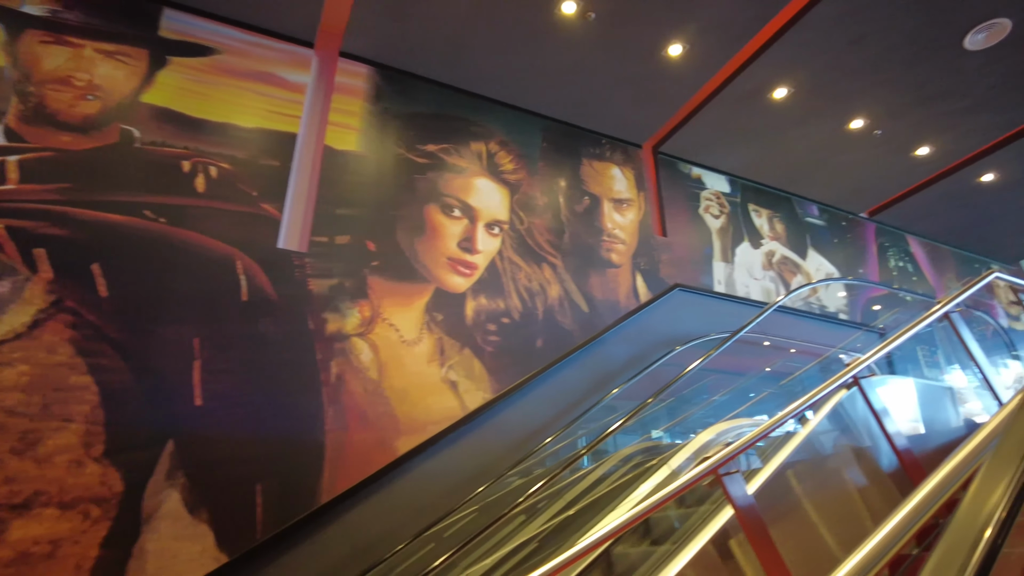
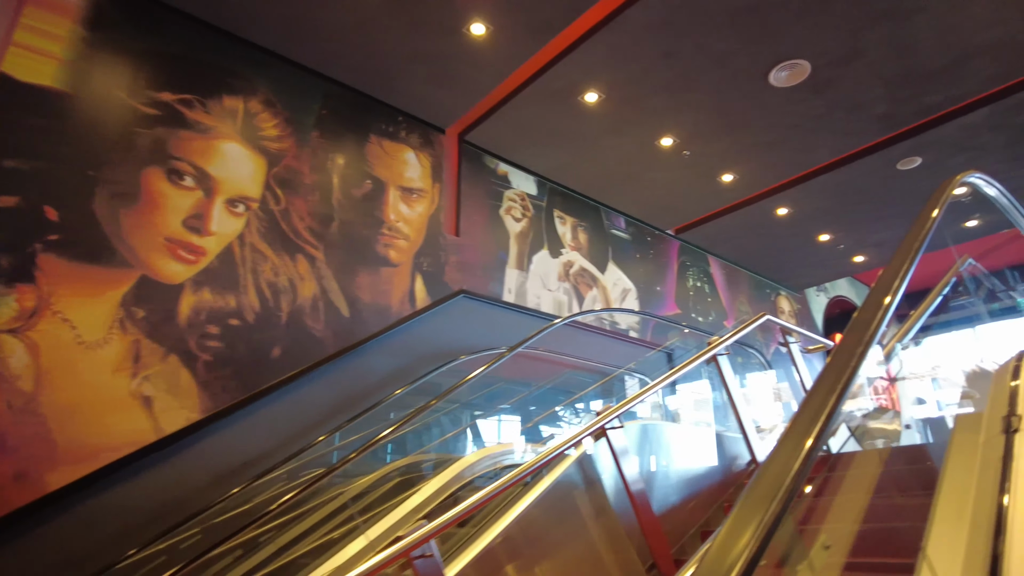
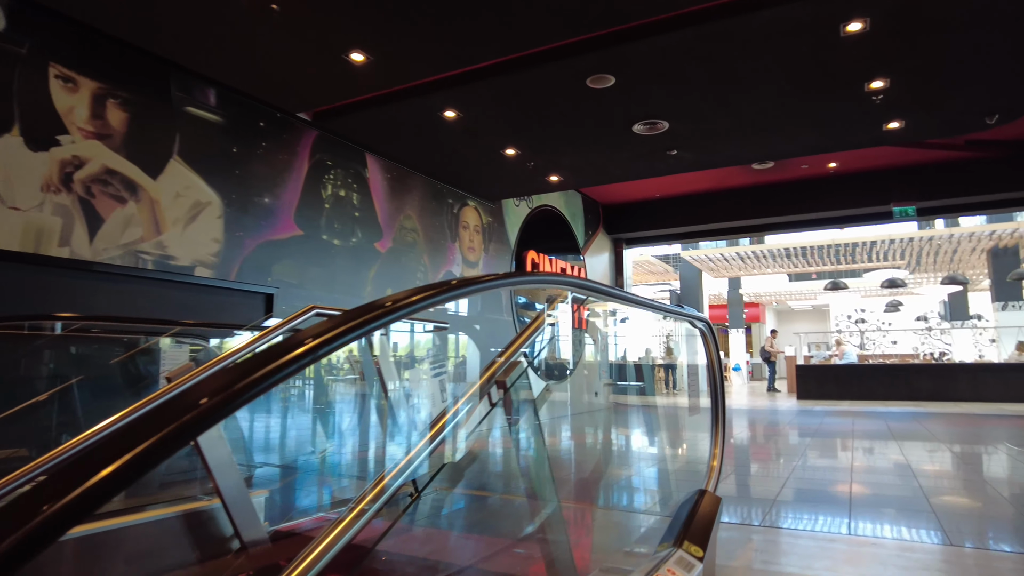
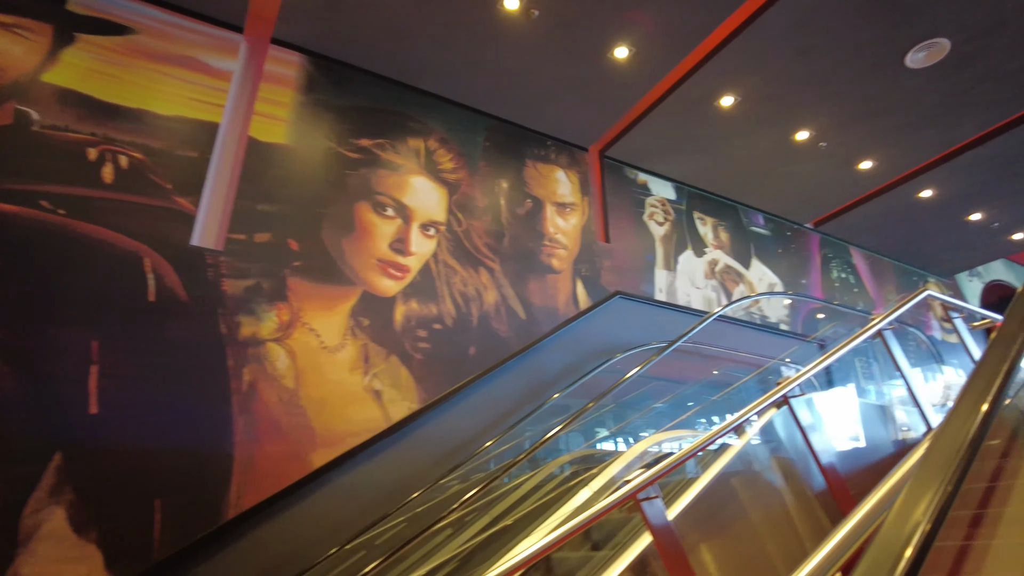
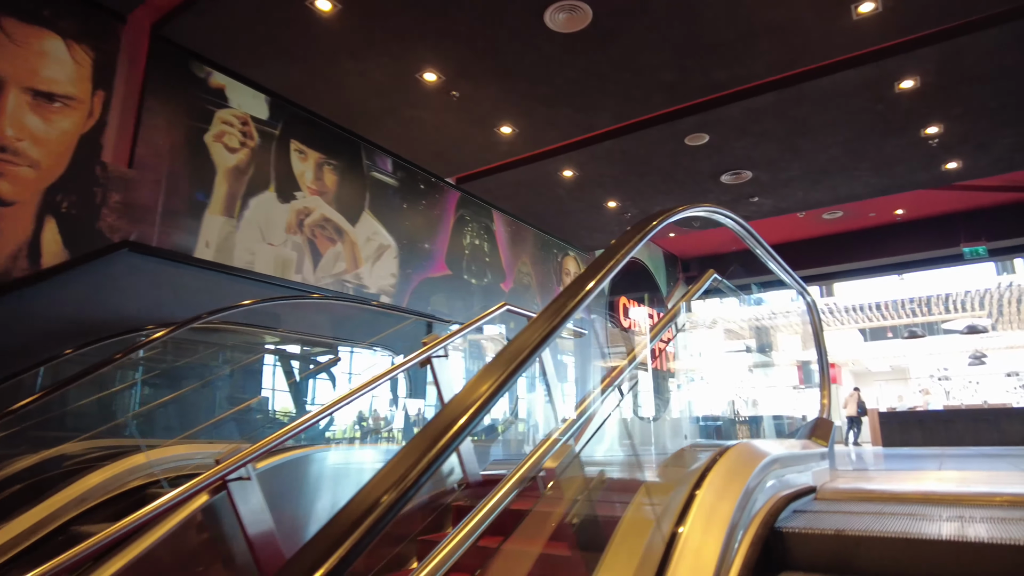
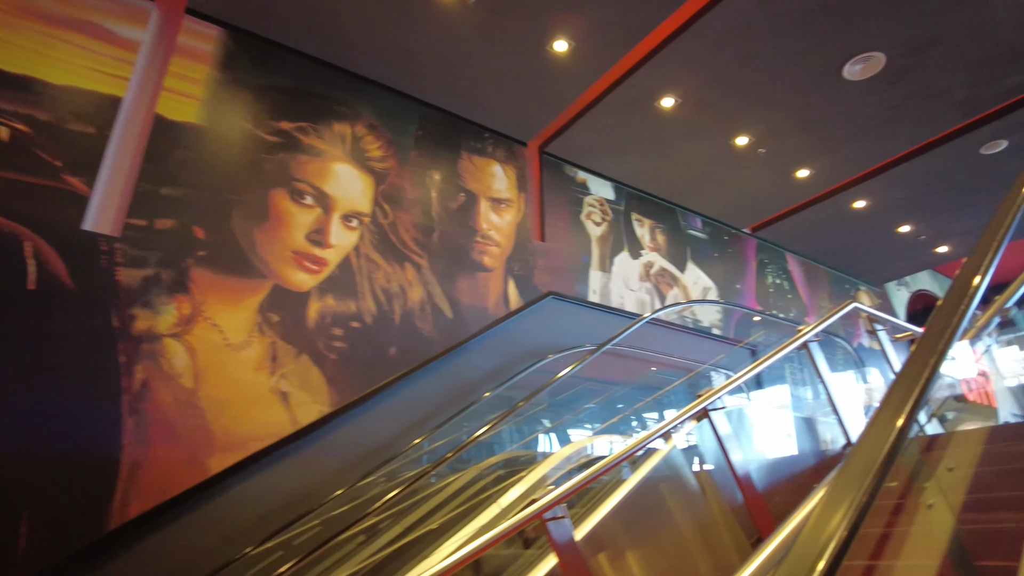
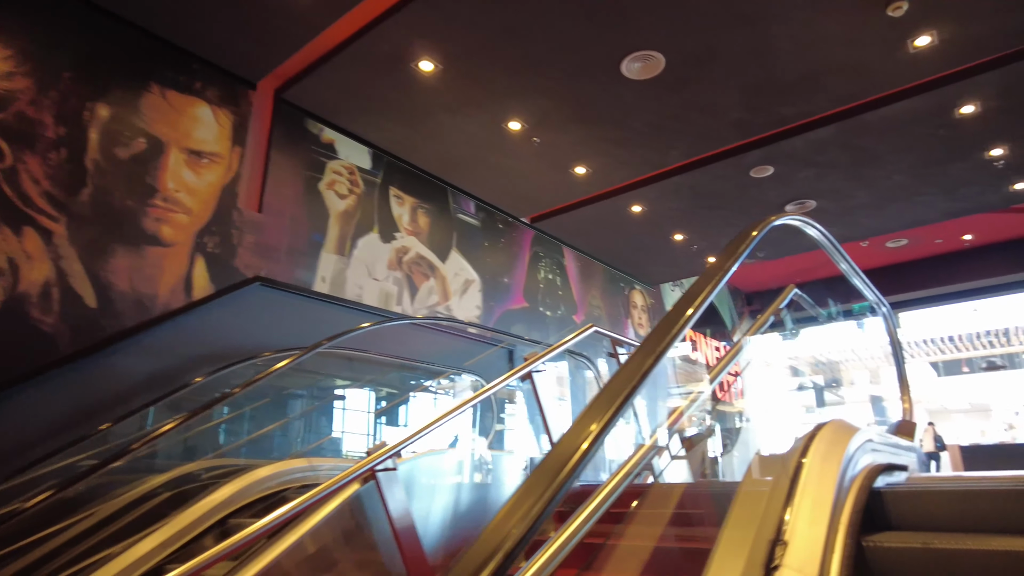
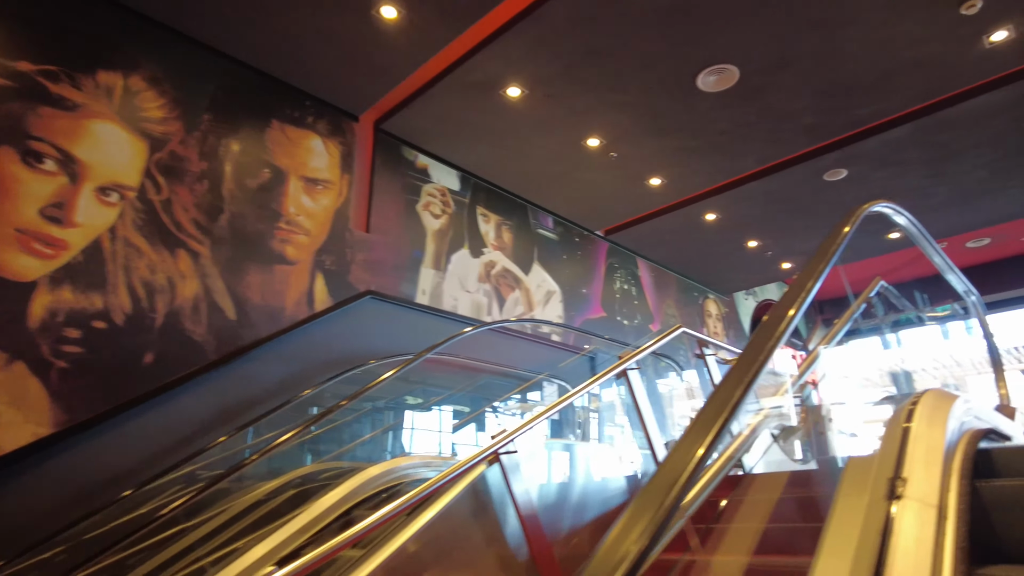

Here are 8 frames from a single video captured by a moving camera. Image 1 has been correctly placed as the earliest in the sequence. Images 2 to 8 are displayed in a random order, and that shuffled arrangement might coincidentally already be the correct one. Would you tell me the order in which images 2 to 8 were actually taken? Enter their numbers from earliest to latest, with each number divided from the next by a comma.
4, 6, 2, 8, 7, 5, 3
